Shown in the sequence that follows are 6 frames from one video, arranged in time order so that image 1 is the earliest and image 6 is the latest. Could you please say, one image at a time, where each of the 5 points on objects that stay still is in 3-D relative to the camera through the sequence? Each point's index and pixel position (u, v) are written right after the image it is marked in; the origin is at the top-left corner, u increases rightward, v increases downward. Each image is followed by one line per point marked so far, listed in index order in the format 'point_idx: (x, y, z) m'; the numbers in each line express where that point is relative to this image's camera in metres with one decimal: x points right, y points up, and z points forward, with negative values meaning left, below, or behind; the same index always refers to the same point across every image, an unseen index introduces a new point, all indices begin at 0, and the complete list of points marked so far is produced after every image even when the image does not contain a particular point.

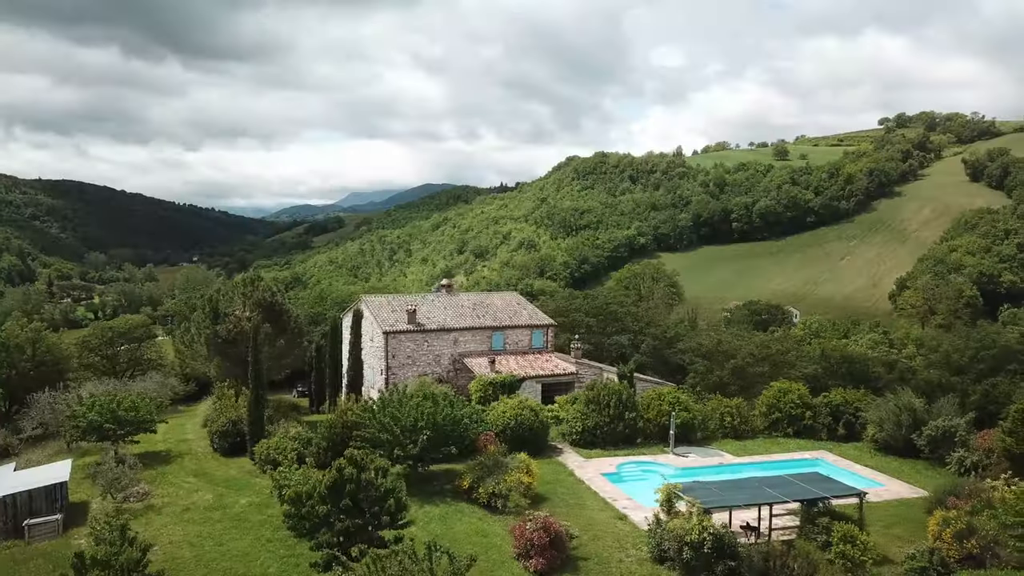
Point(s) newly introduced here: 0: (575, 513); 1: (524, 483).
0: (+1.1, -4.1, +14.3) m
1: (+0.2, -3.6, +14.5) m
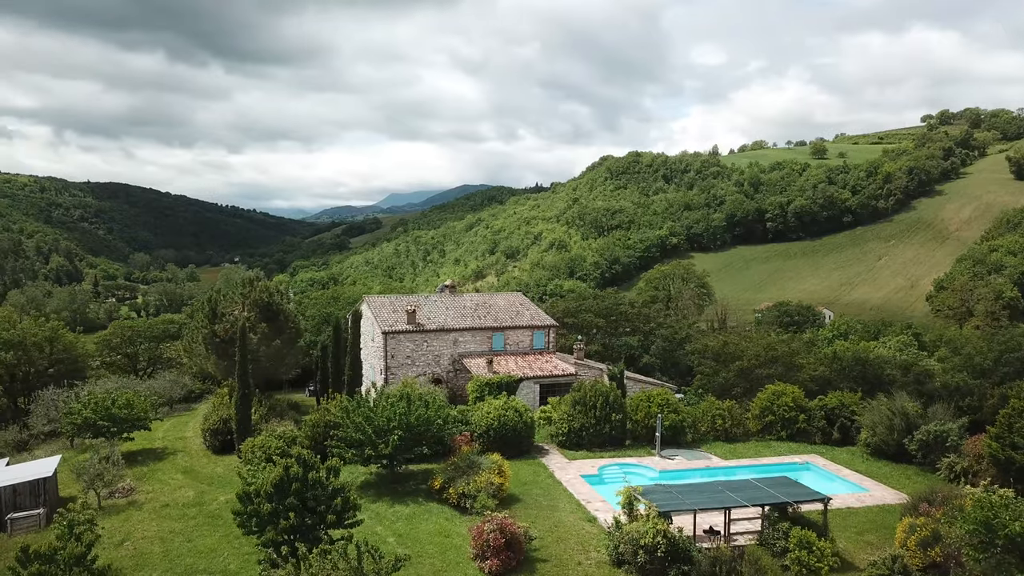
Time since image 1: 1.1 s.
0: (+0.6, -4.1, +14.2) m
1: (-0.3, -3.6, +14.5) m
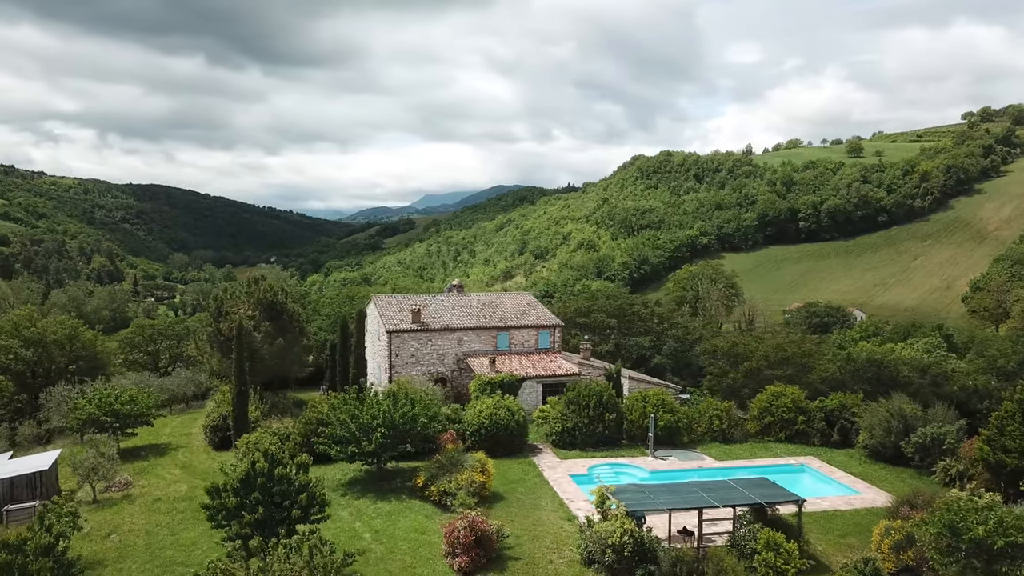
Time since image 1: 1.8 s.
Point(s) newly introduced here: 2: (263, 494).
0: (+0.2, -4.1, +14.3) m
1: (-0.7, -3.6, +14.6) m
2: (-3.4, -2.8, +10.6) m
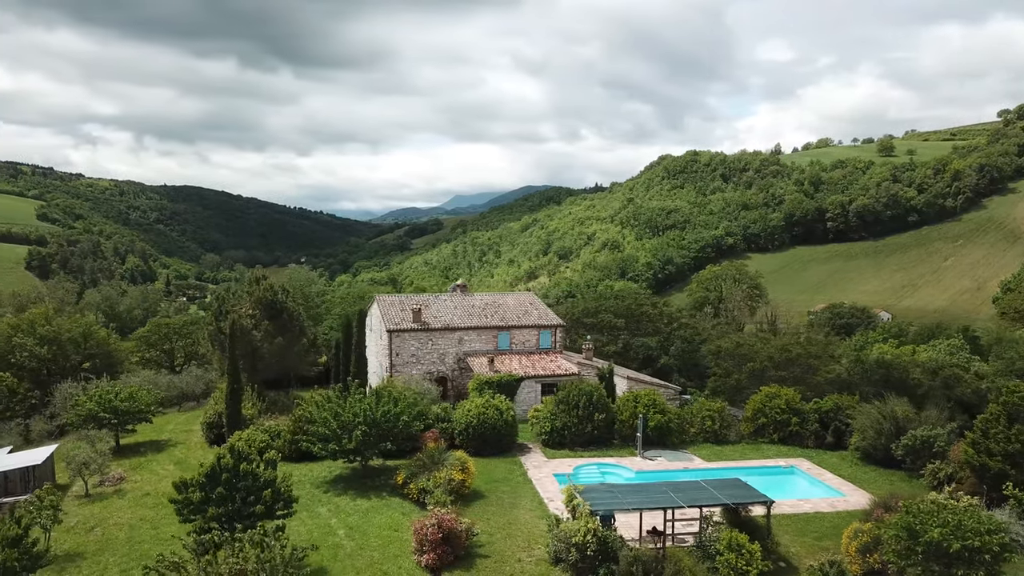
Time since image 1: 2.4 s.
0: (-0.2, -4.0, +14.3) m
1: (-1.1, -3.6, +14.7) m
2: (-3.9, -2.8, +10.8) m
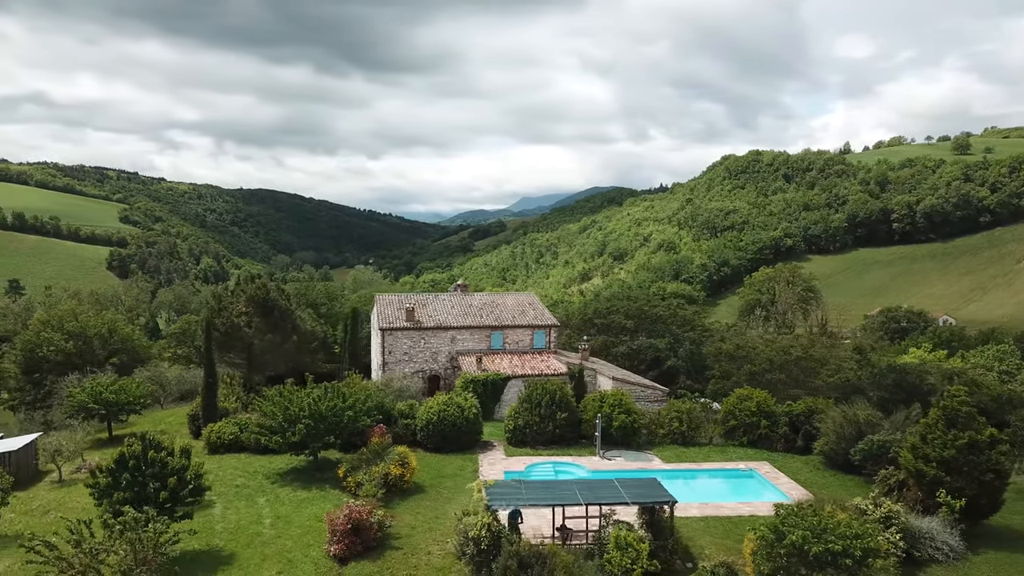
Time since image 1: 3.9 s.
0: (-1.4, -4.0, +14.6) m
1: (-2.3, -3.5, +15.0) m
2: (-5.4, -2.7, +11.4) m
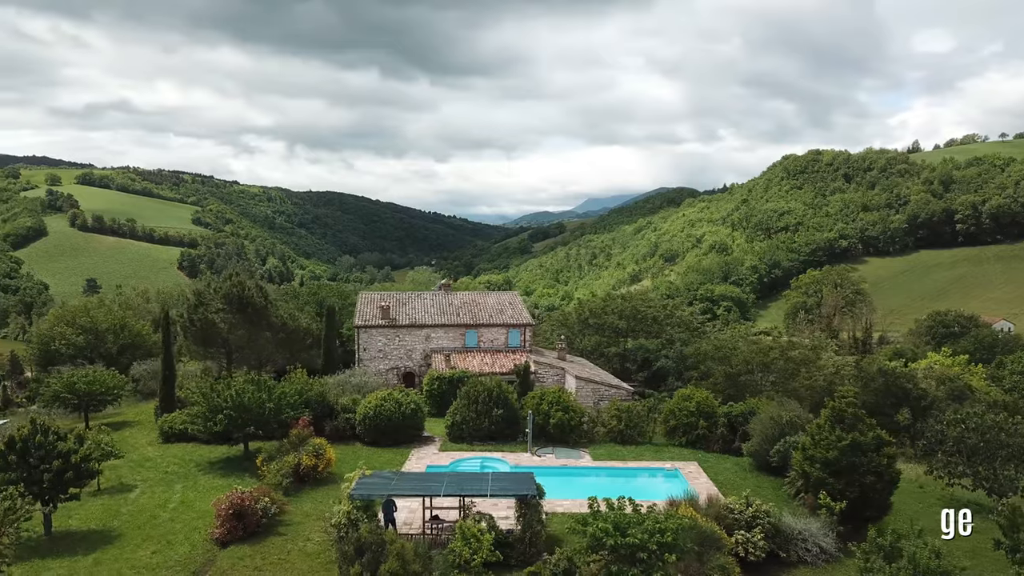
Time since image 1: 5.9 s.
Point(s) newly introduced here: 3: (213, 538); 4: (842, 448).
0: (-3.3, -4.0, +15.0) m
1: (-4.1, -3.4, +15.5) m
2: (-7.5, -2.6, +12.1) m
3: (-4.8, -4.0, +12.7) m
4: (+5.3, -2.6, +12.8) m
